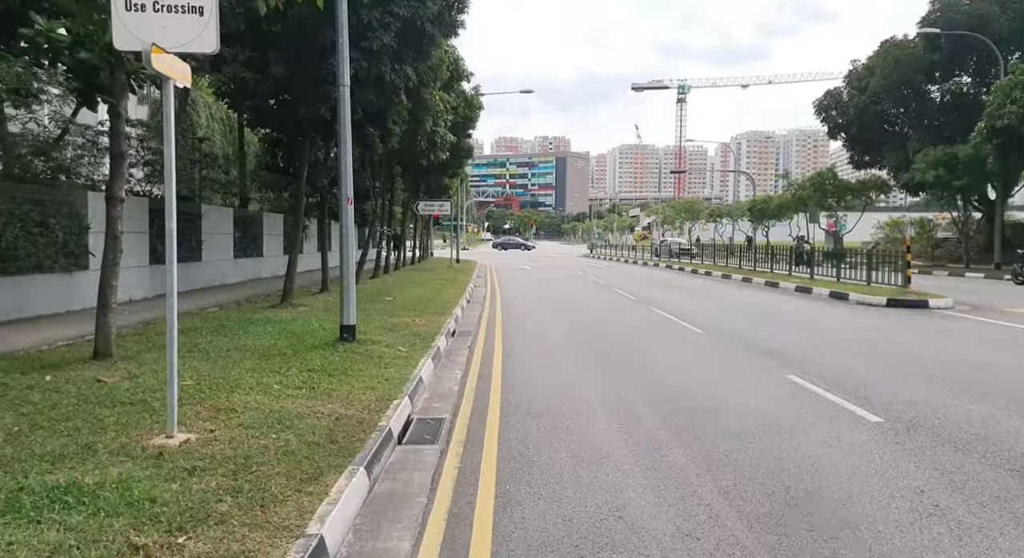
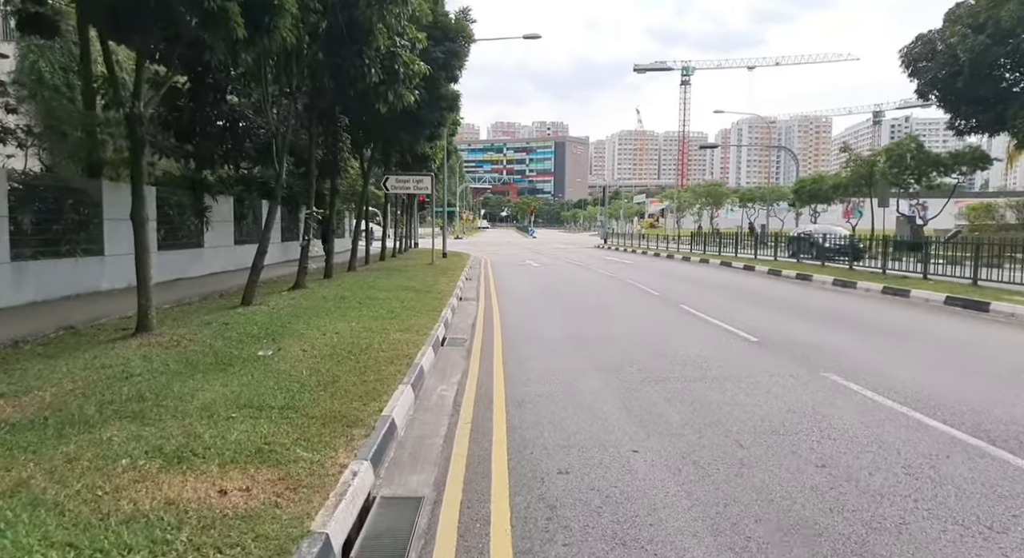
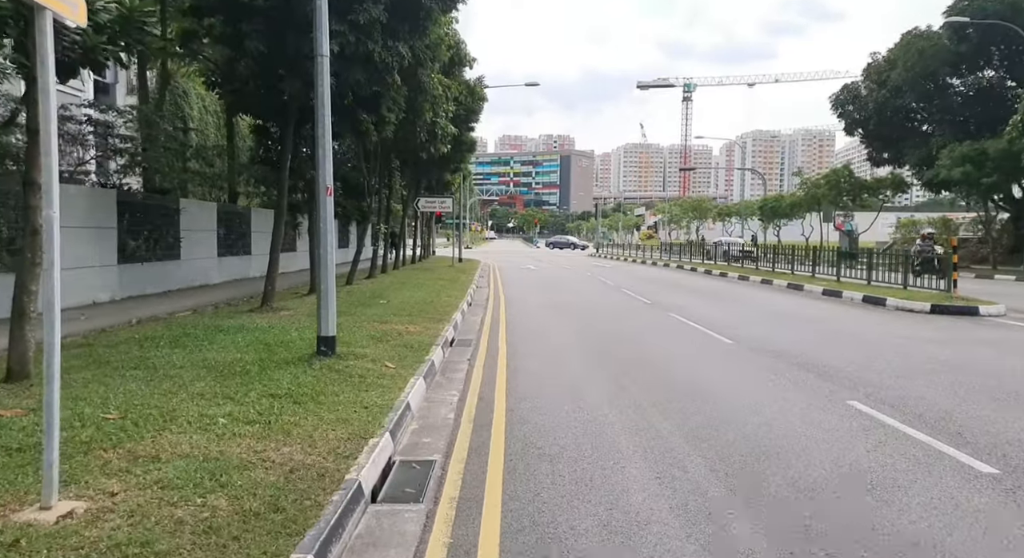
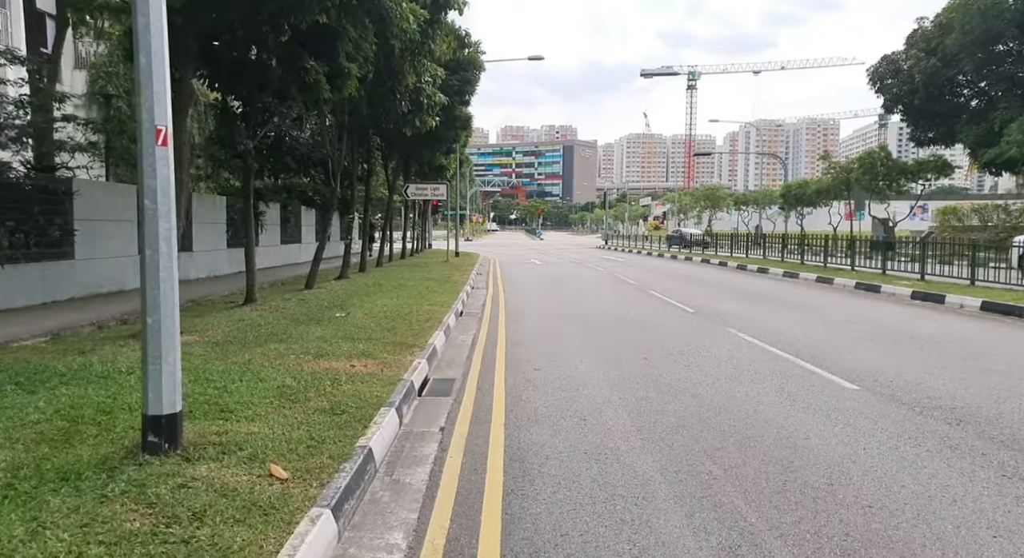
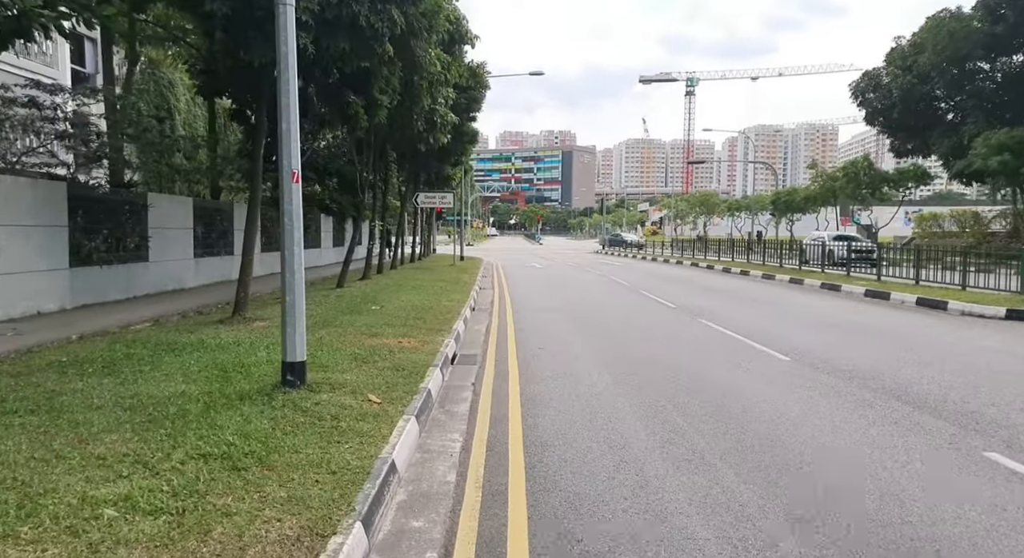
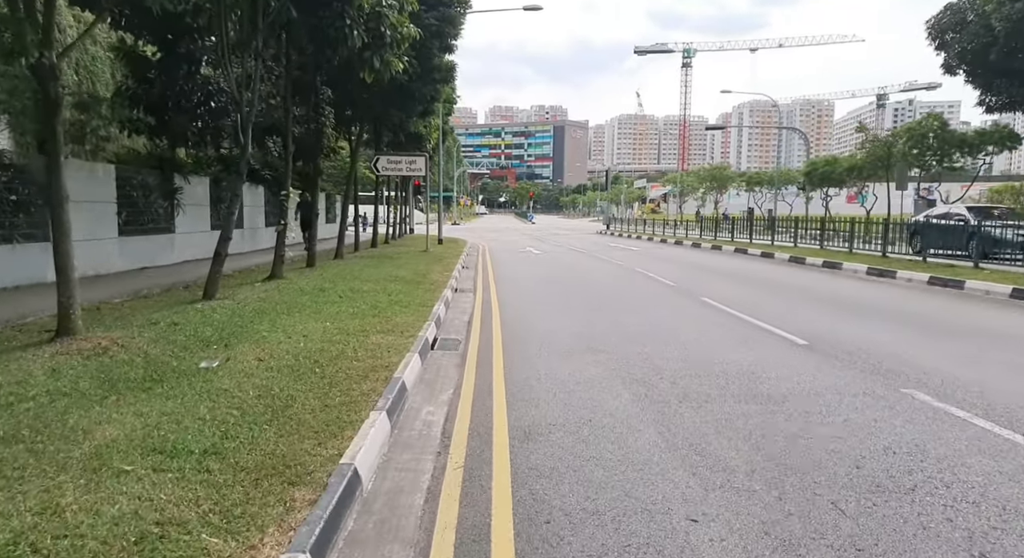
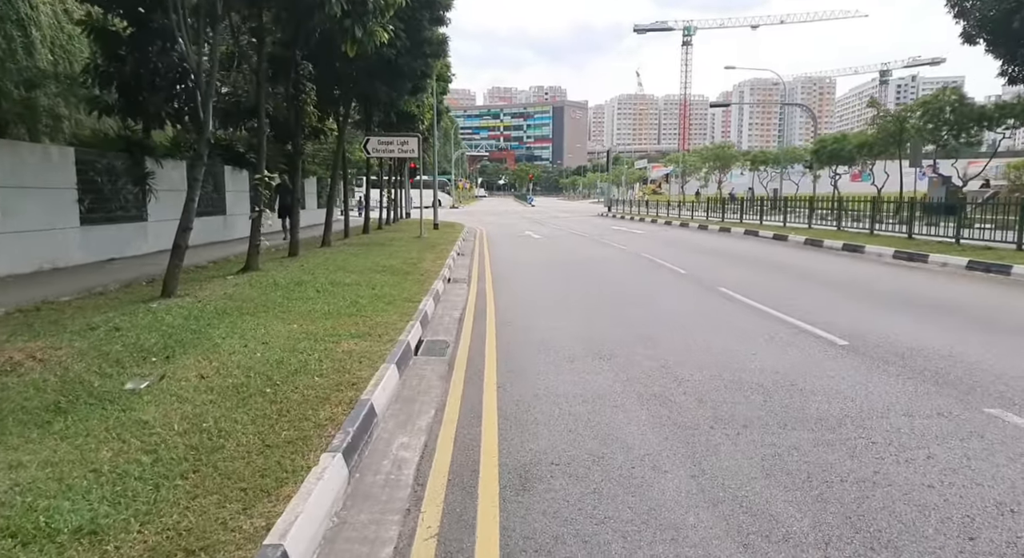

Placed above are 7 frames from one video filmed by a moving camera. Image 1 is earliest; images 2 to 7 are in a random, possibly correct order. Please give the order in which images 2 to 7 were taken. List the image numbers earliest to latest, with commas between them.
3, 5, 4, 2, 6, 7
